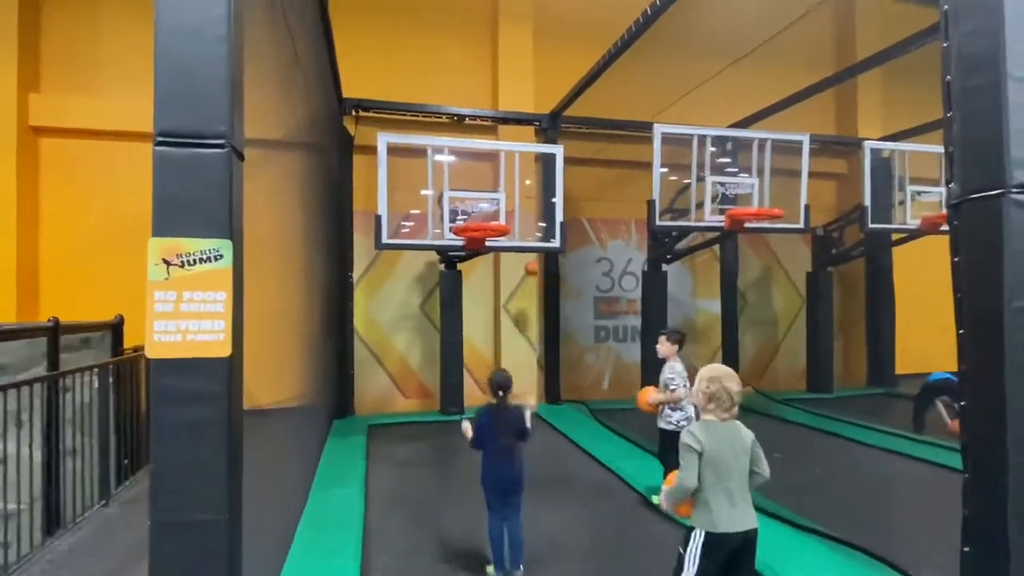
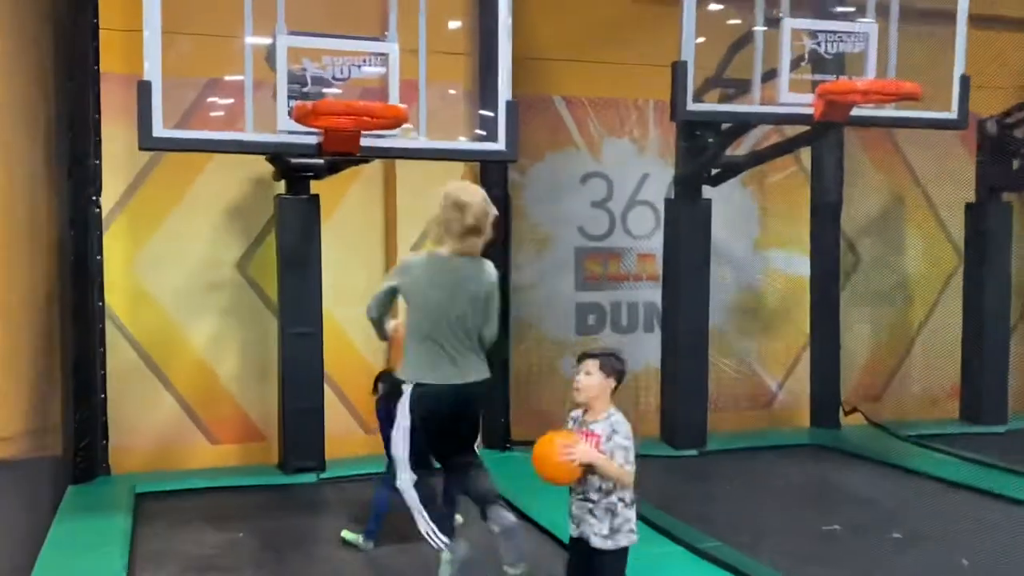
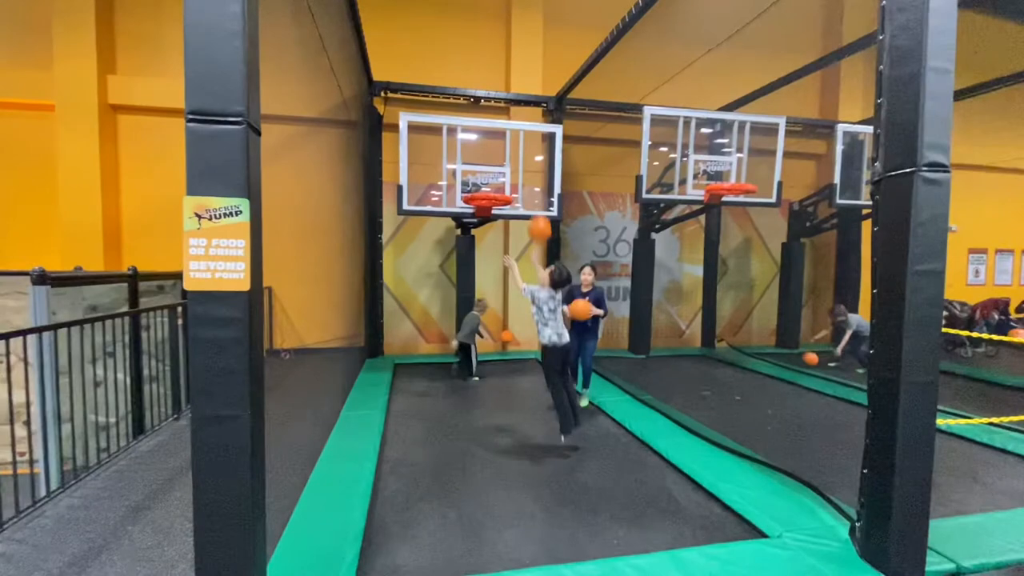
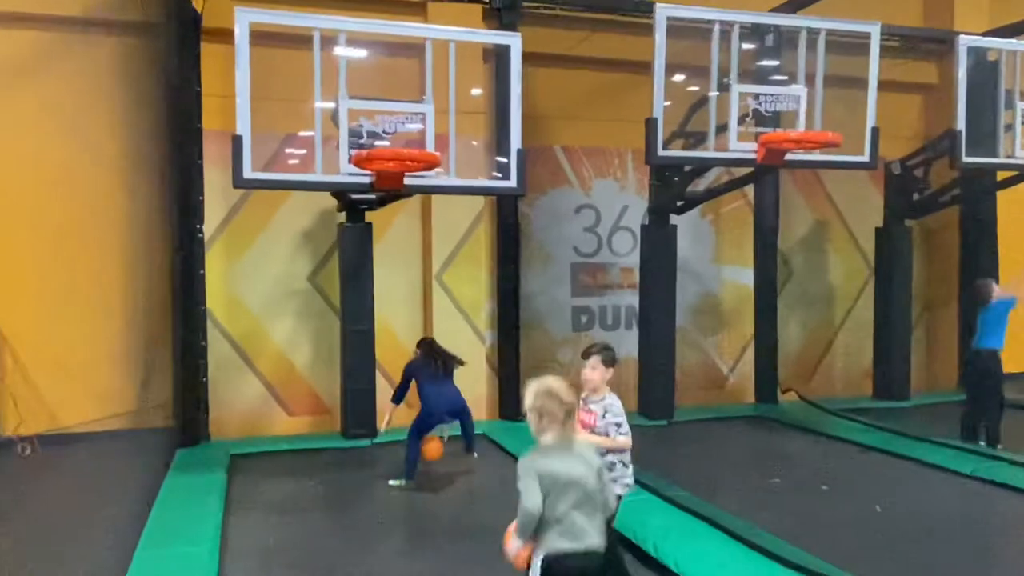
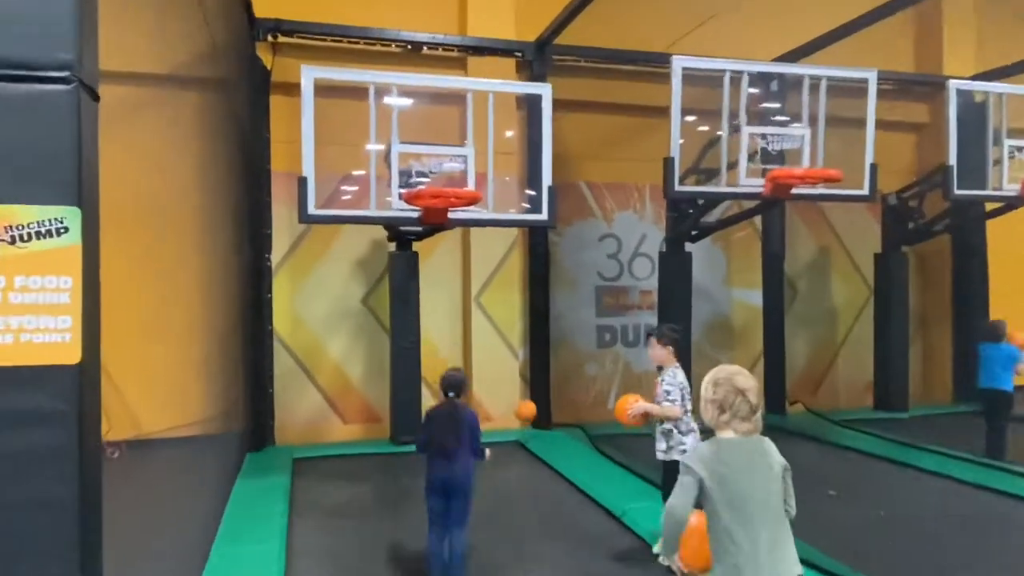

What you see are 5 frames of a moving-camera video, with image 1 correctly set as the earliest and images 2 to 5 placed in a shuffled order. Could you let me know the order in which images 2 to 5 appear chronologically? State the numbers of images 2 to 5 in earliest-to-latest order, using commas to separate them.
5, 4, 2, 3
